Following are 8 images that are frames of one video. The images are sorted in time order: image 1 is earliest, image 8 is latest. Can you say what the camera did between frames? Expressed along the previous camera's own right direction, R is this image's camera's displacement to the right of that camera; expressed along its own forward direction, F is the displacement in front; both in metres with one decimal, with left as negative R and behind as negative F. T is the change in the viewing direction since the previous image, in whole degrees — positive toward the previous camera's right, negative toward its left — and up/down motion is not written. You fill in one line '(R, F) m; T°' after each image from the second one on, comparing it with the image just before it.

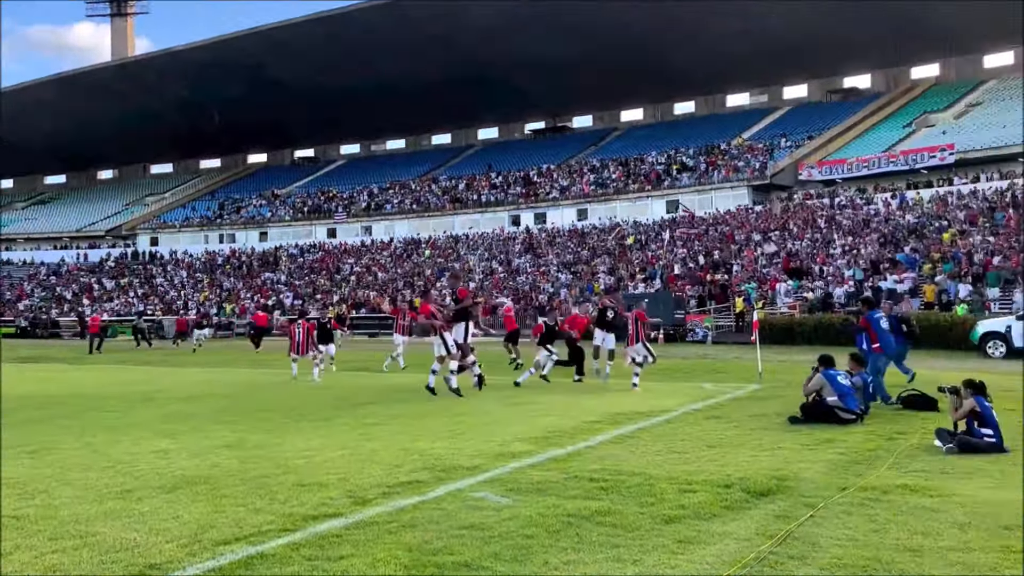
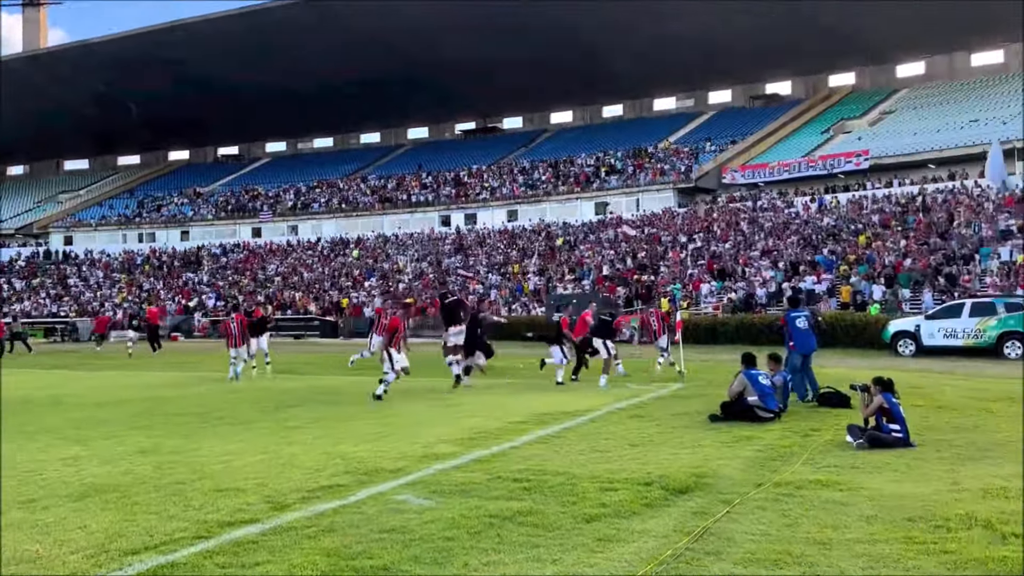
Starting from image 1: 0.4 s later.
(+0.1, 0.0) m; +5°
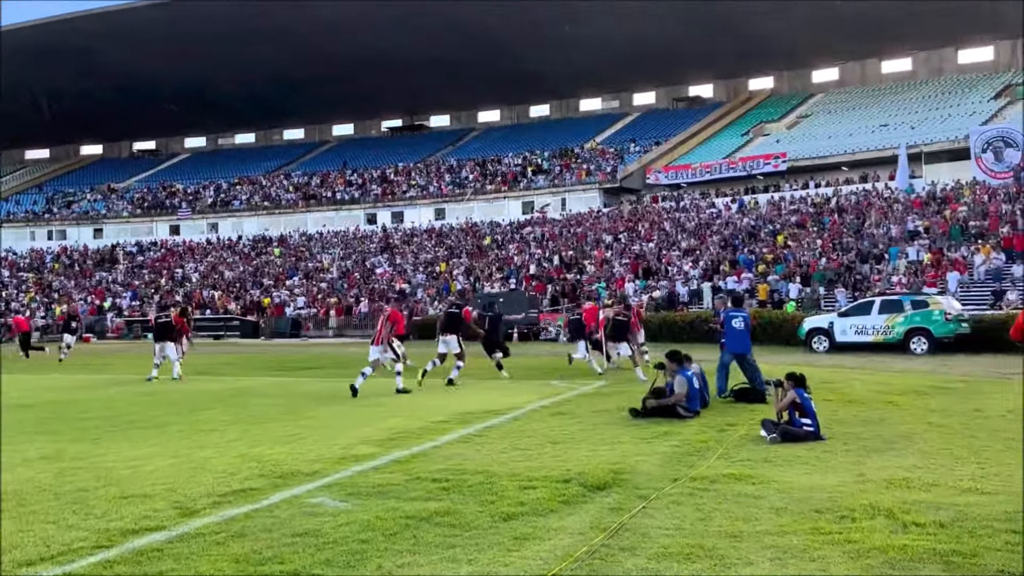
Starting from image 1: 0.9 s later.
(+0.1, 0.0) m; +5°
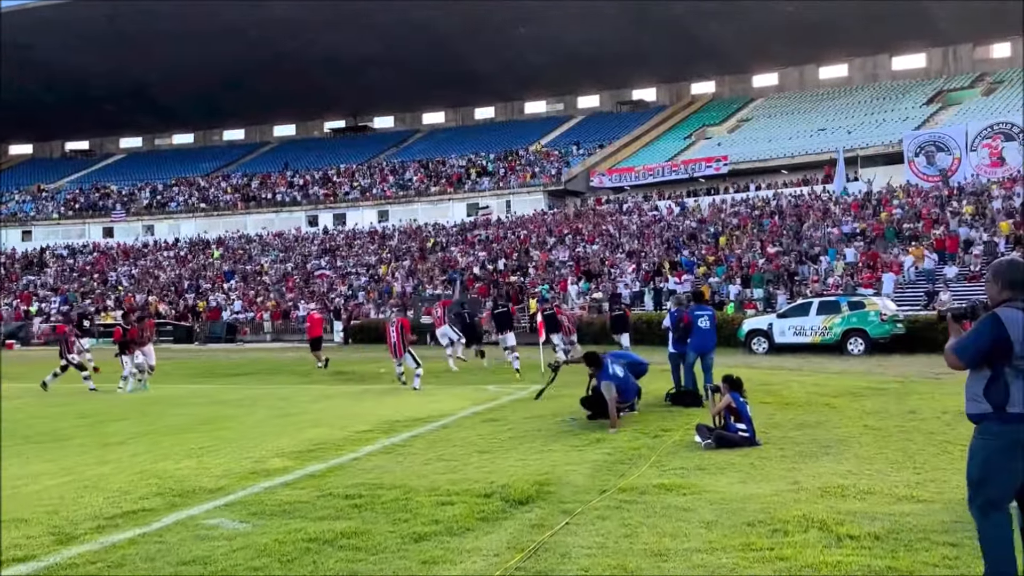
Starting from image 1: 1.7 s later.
(+0.2, +0.4) m; +4°
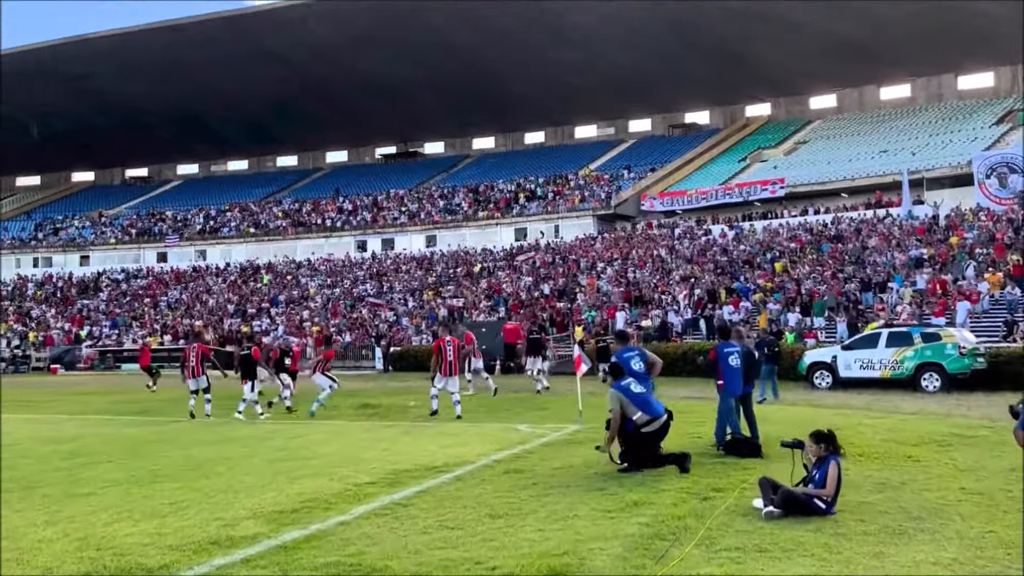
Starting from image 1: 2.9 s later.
(+0.3, +1.3) m; -3°
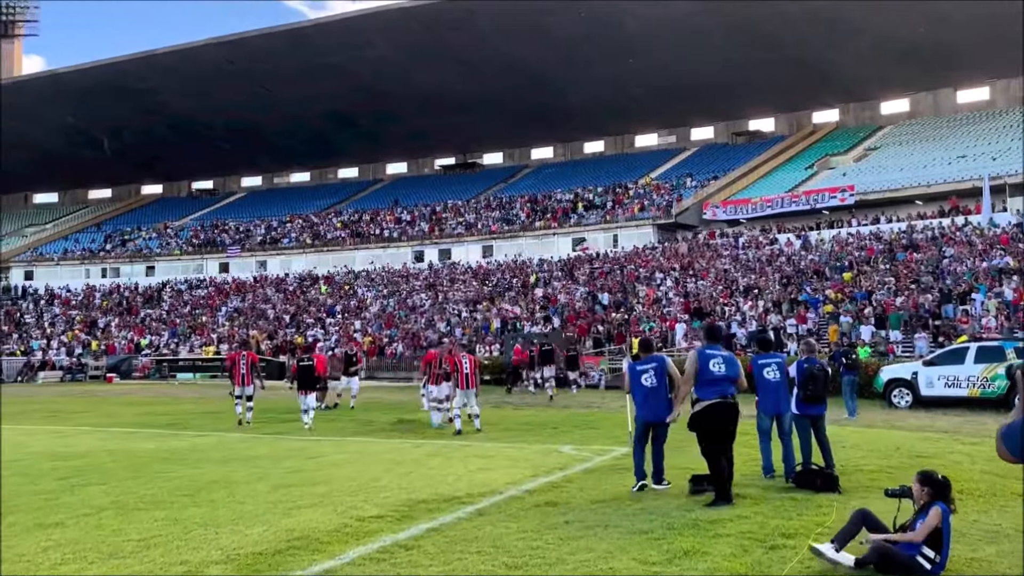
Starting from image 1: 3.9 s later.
(+0.2, +1.2) m; -4°
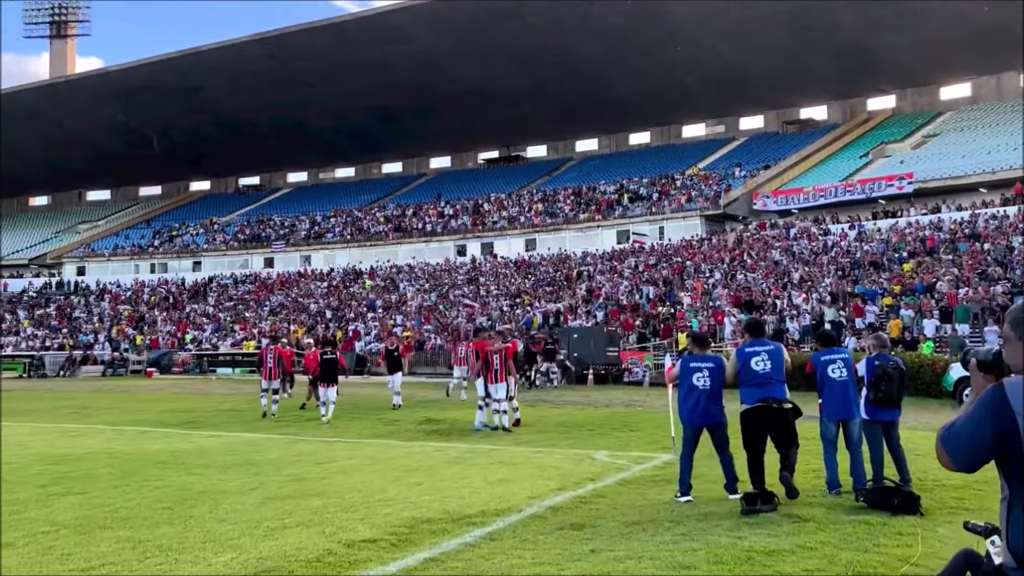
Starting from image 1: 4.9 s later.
(+0.2, +1.1) m; -3°
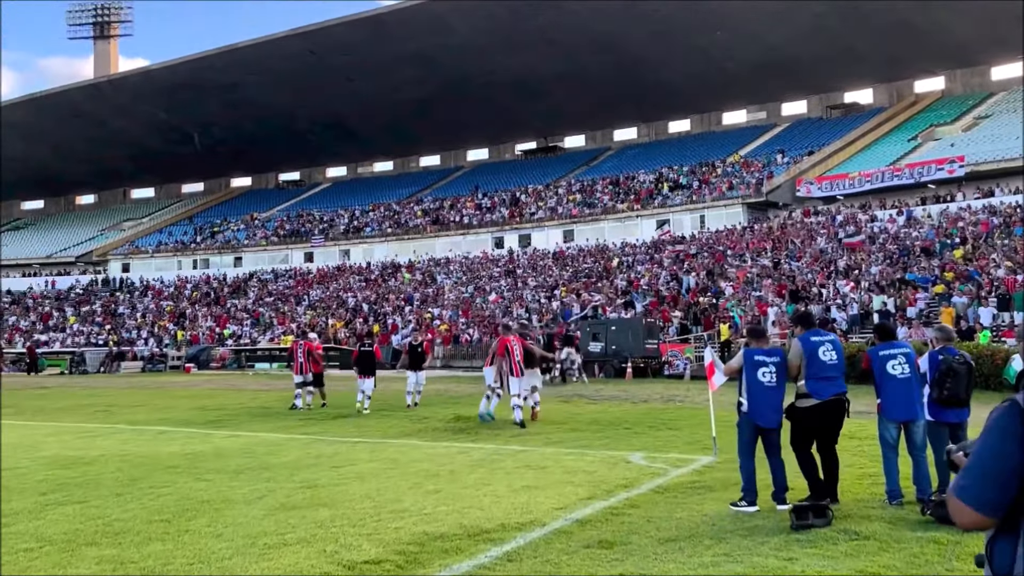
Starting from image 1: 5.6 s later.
(+0.1, +0.7) m; -3°
